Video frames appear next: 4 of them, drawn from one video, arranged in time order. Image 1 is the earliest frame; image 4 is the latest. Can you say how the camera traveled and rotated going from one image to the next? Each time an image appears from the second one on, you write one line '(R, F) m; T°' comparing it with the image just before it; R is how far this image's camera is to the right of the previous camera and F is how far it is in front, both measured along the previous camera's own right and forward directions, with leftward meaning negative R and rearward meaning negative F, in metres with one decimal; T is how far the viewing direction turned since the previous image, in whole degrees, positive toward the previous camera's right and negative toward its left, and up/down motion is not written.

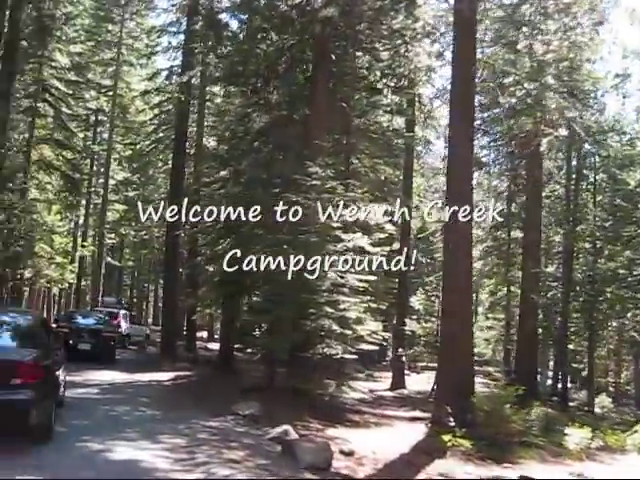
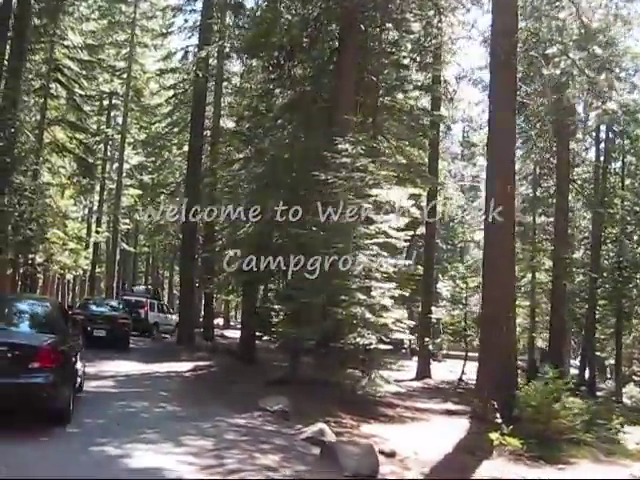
(-0.3, +1.2) m; -1°
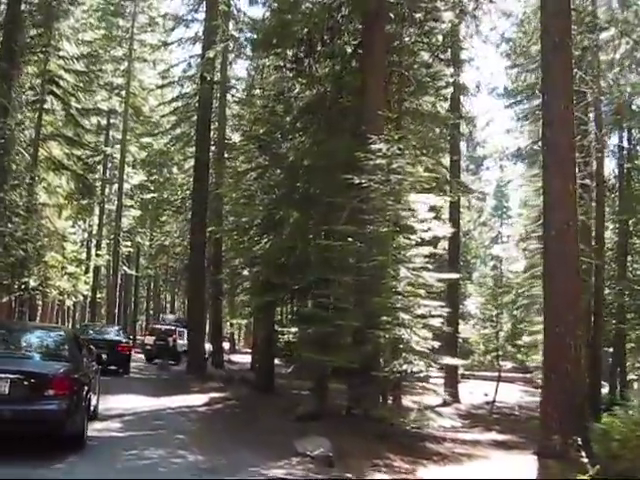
(-0.6, +2.2) m; 0°
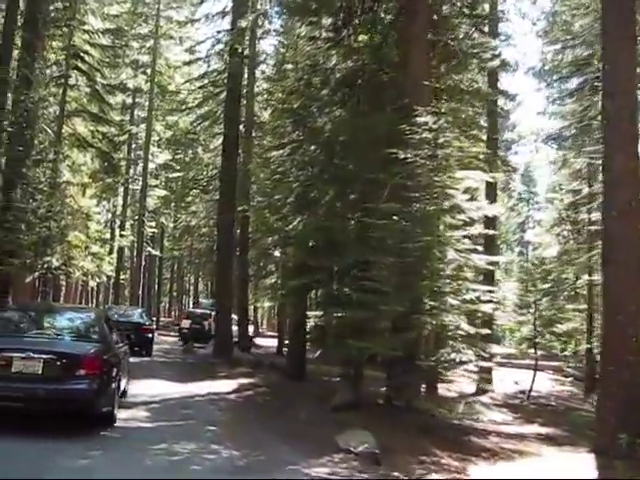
(-0.3, +1.0) m; -1°
